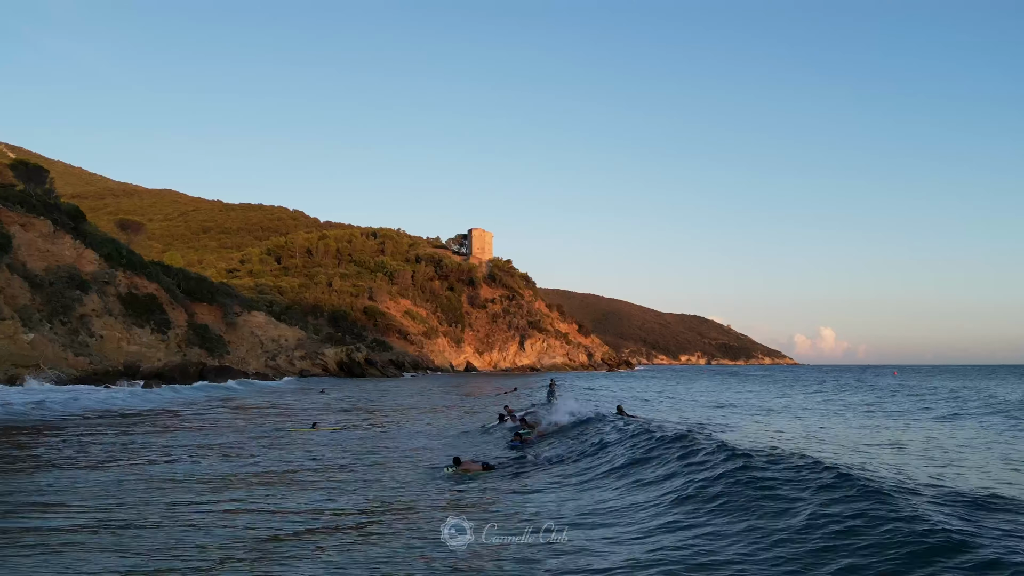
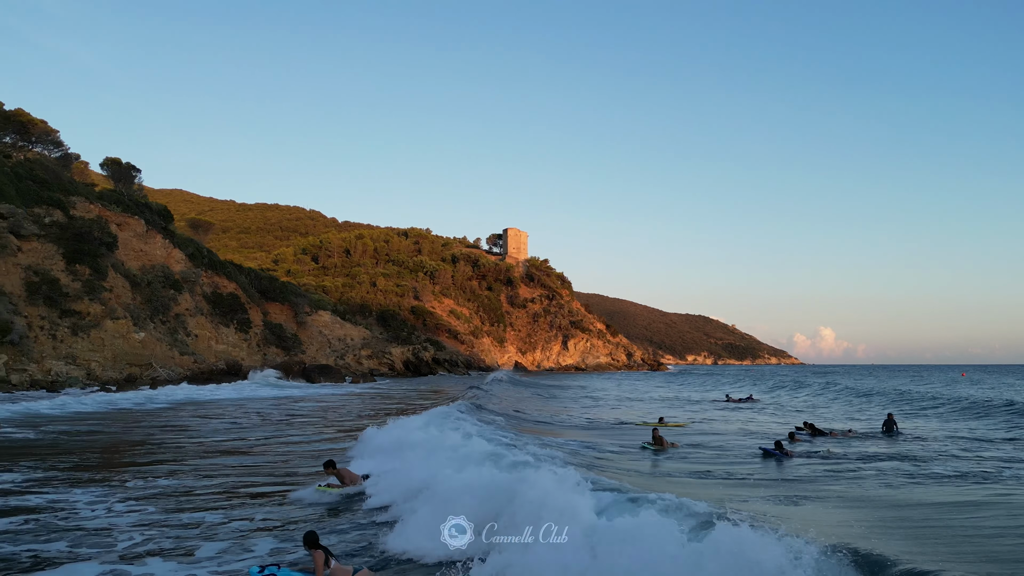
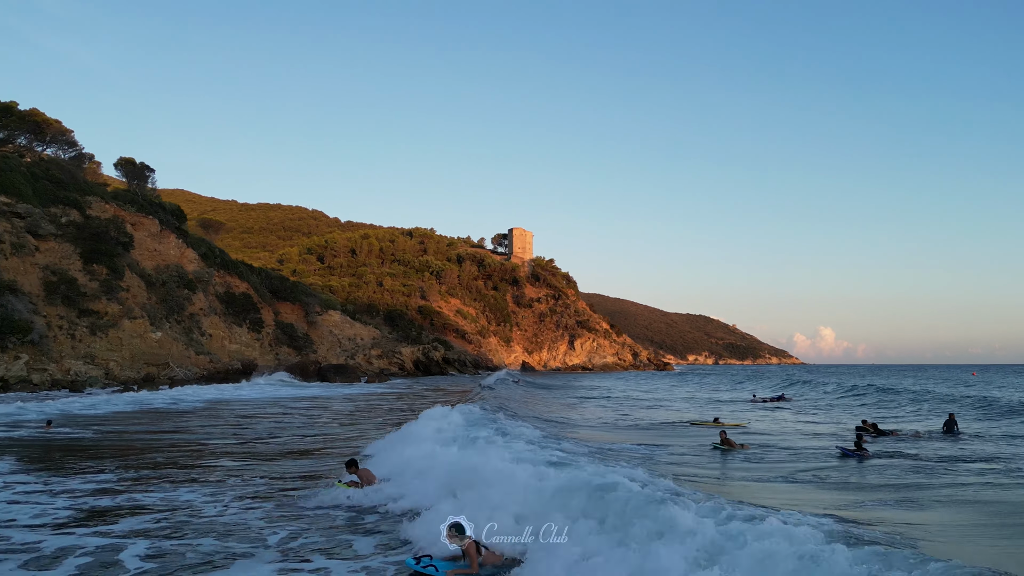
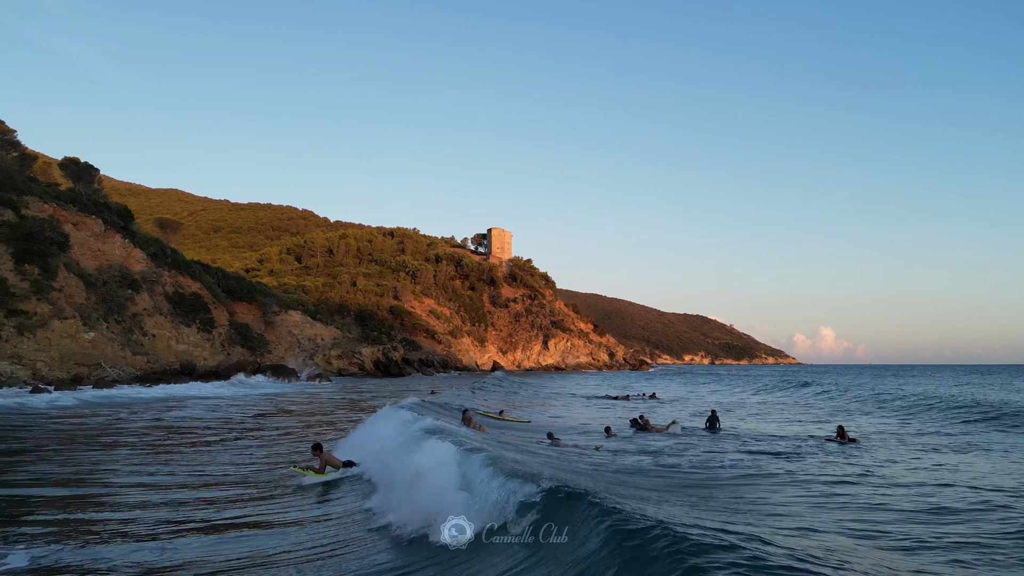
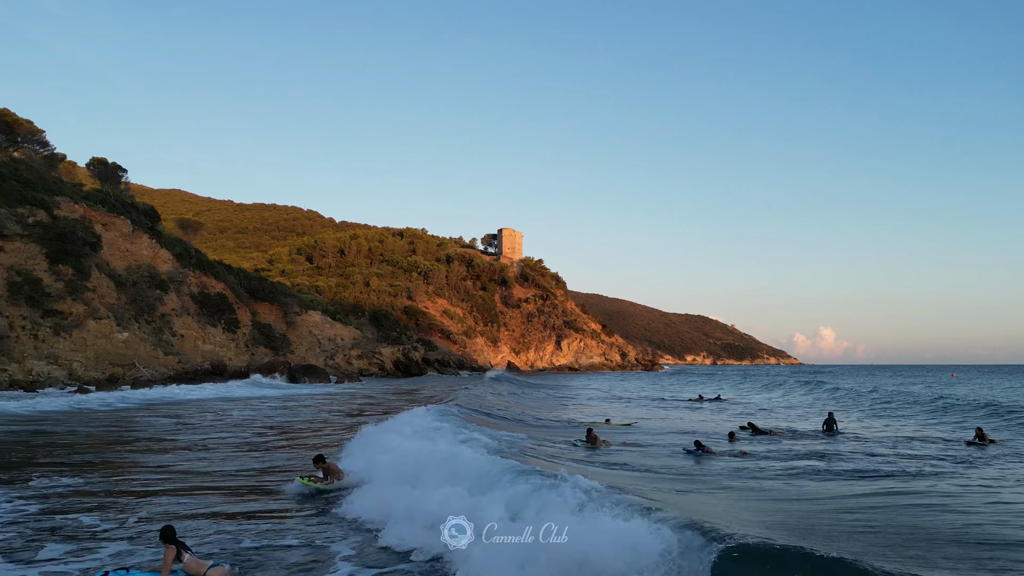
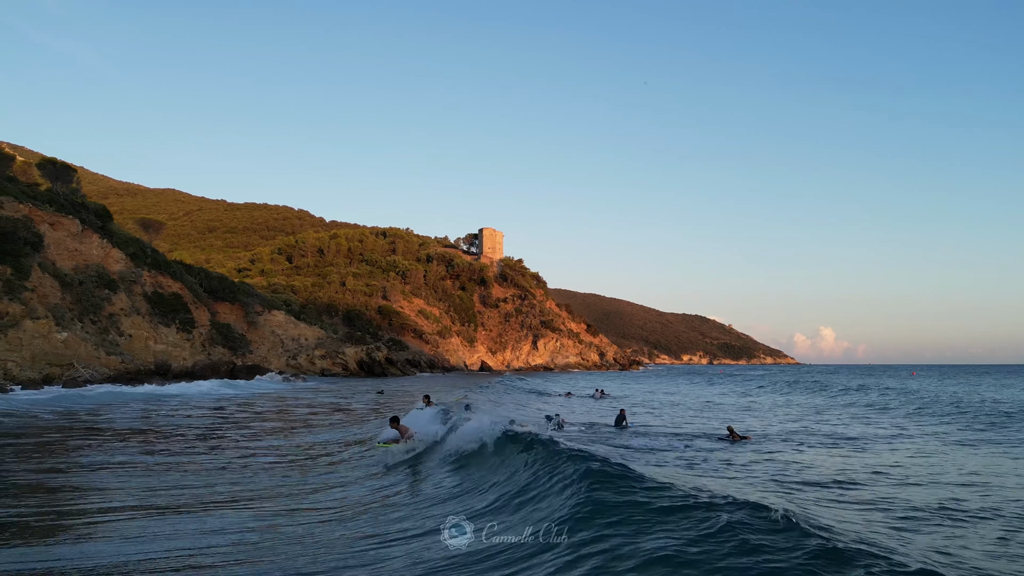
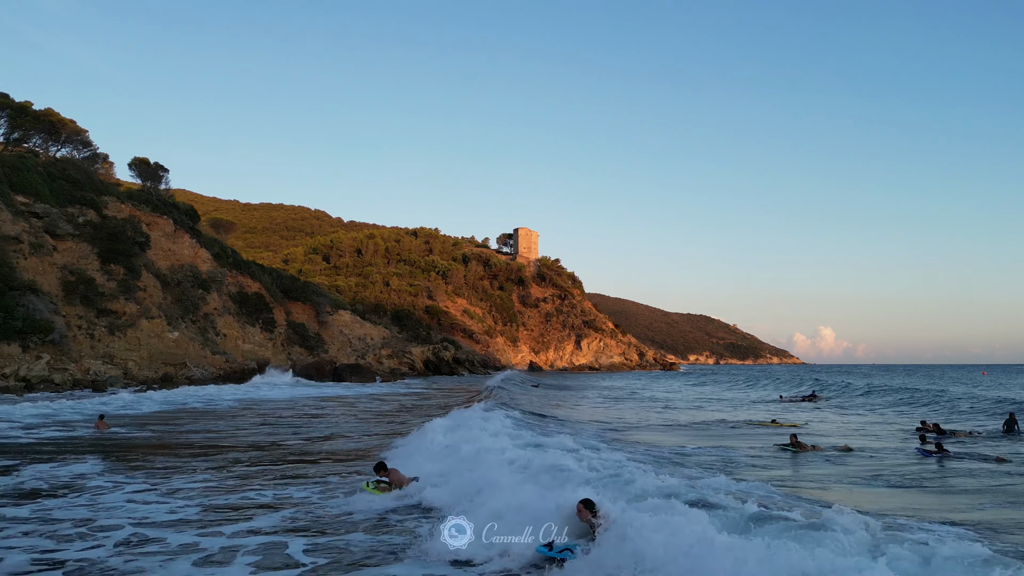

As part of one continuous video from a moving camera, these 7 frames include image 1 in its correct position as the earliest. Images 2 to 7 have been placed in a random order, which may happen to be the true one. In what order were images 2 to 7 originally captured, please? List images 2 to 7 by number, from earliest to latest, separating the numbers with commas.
6, 4, 5, 2, 3, 7
